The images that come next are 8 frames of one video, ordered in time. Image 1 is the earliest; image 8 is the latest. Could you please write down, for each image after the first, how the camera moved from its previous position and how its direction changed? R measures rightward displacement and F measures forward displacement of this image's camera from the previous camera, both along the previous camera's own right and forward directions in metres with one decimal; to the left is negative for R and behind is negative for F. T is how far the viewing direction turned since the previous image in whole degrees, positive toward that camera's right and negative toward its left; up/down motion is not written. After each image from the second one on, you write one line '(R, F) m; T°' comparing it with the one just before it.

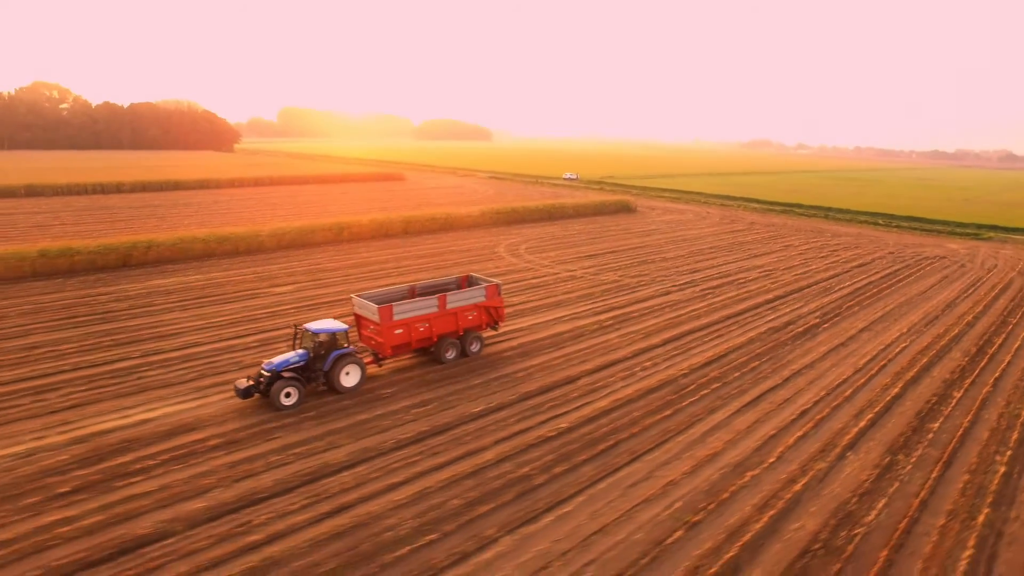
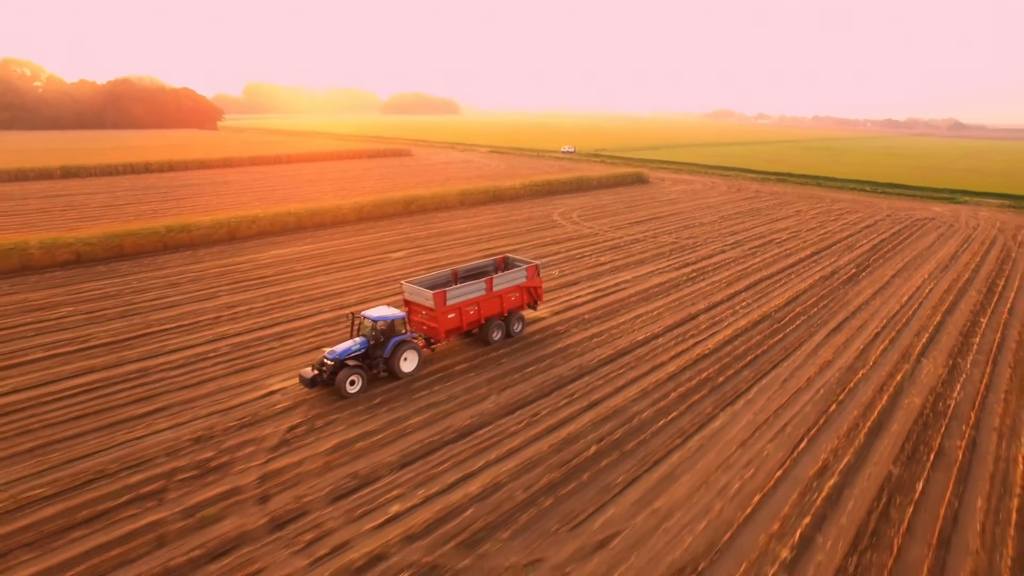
(-2.9, -2.1) m; +3°
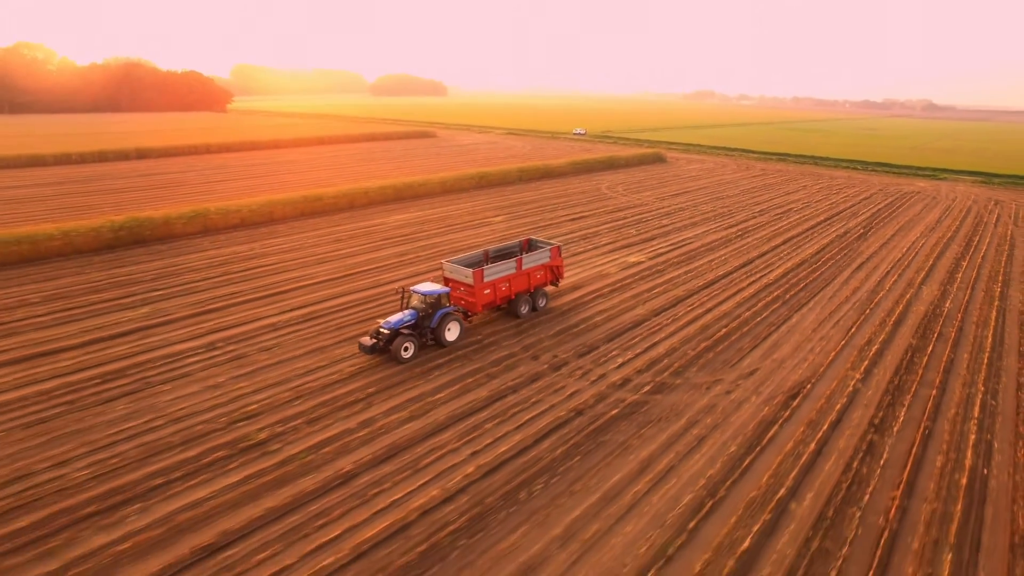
(-2.9, -3.6) m; +2°
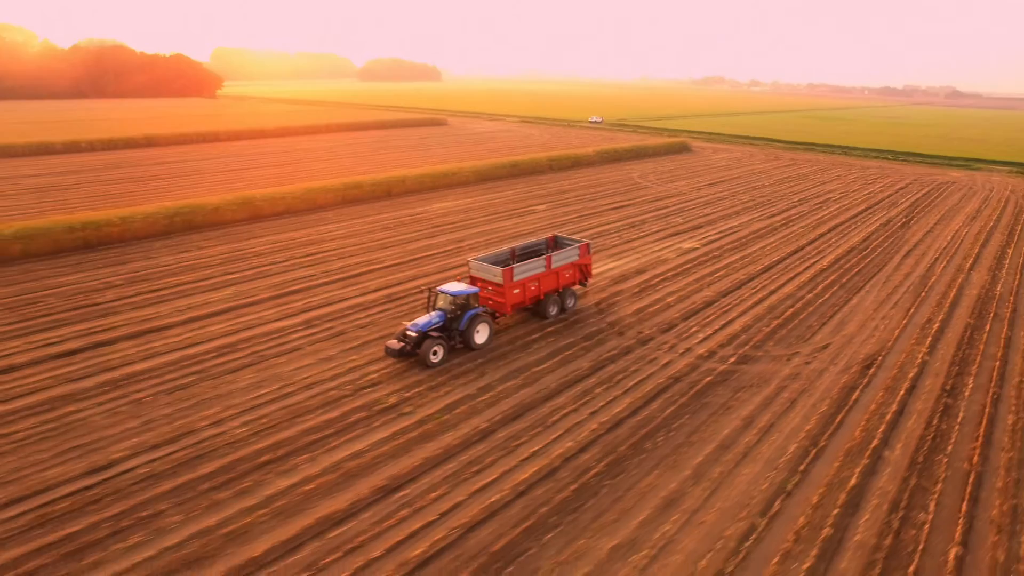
(-1.4, -1.0) m; 0°
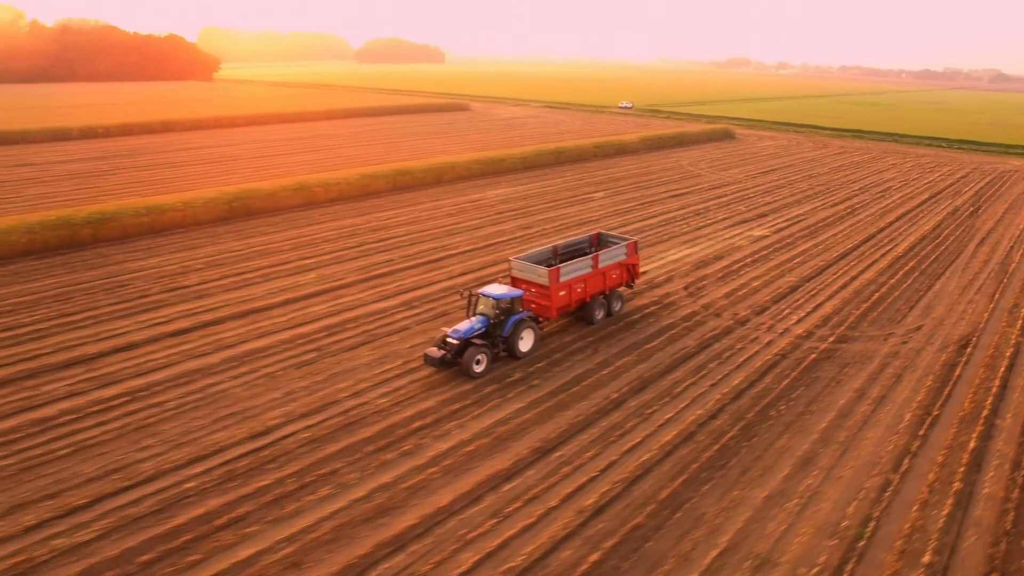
(-1.5, -0.9) m; -1°
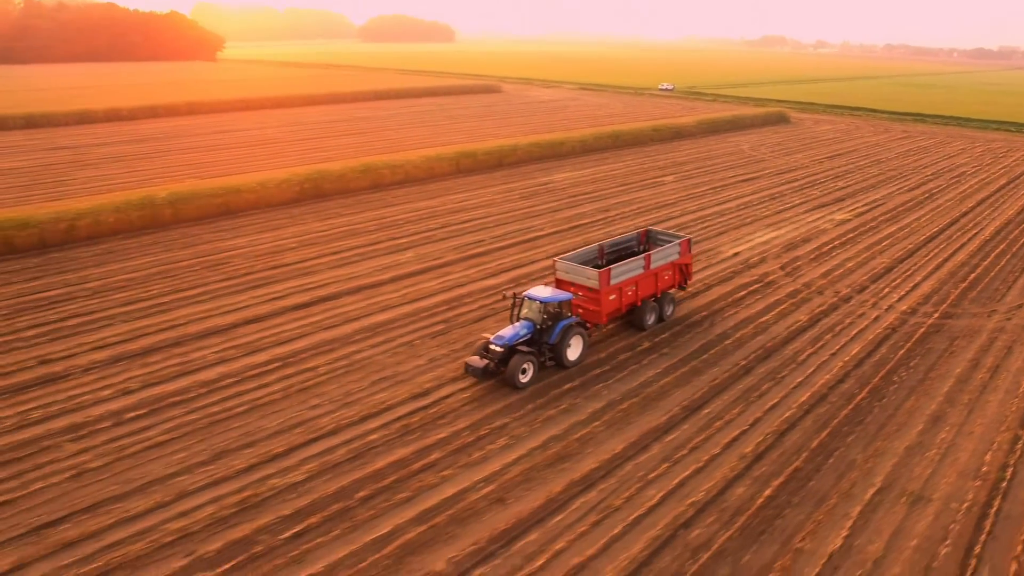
(-1.8, -1.2) m; -2°
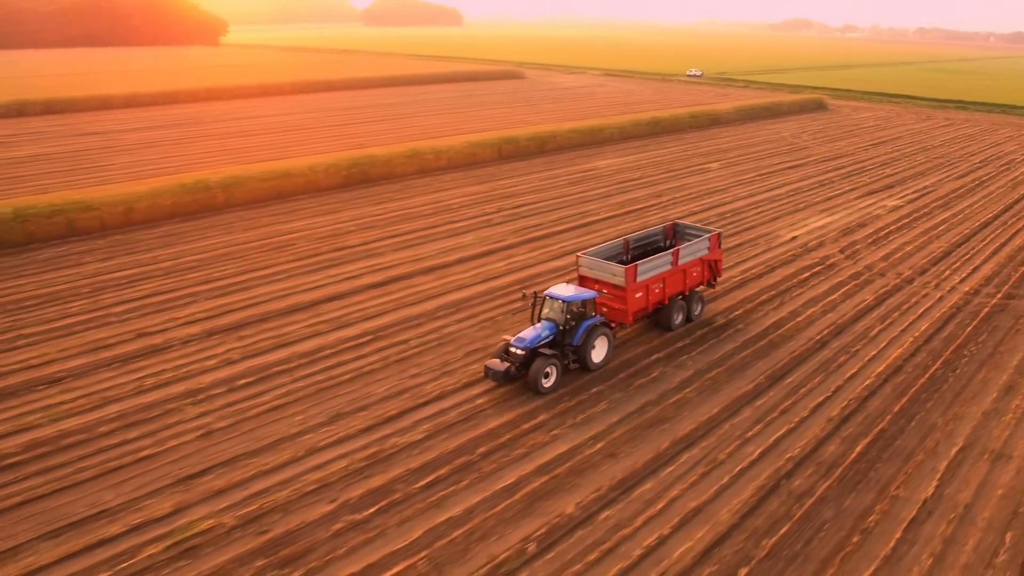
(-1.3, -0.9) m; -1°
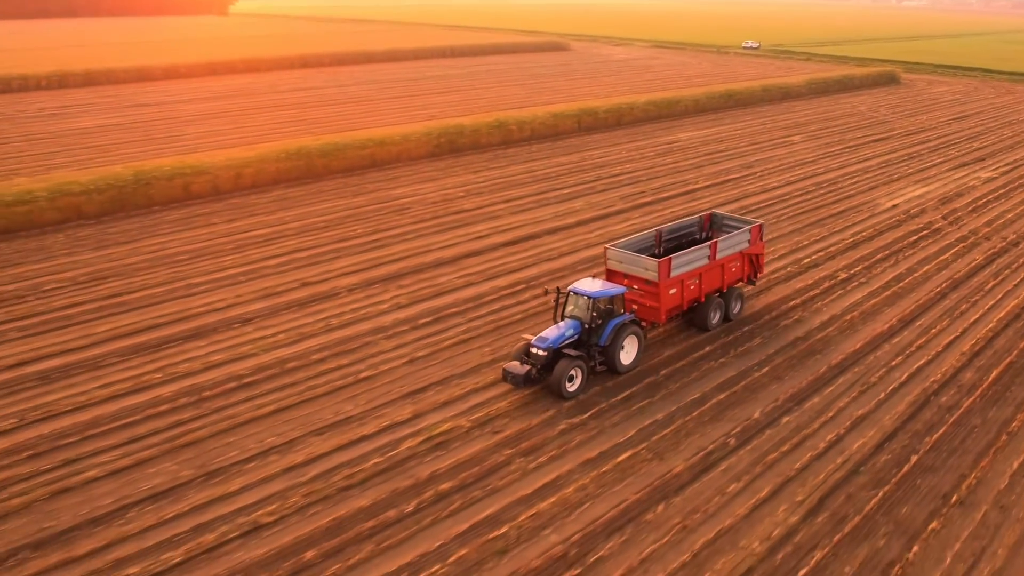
(-2.6, -2.1) m; -3°
